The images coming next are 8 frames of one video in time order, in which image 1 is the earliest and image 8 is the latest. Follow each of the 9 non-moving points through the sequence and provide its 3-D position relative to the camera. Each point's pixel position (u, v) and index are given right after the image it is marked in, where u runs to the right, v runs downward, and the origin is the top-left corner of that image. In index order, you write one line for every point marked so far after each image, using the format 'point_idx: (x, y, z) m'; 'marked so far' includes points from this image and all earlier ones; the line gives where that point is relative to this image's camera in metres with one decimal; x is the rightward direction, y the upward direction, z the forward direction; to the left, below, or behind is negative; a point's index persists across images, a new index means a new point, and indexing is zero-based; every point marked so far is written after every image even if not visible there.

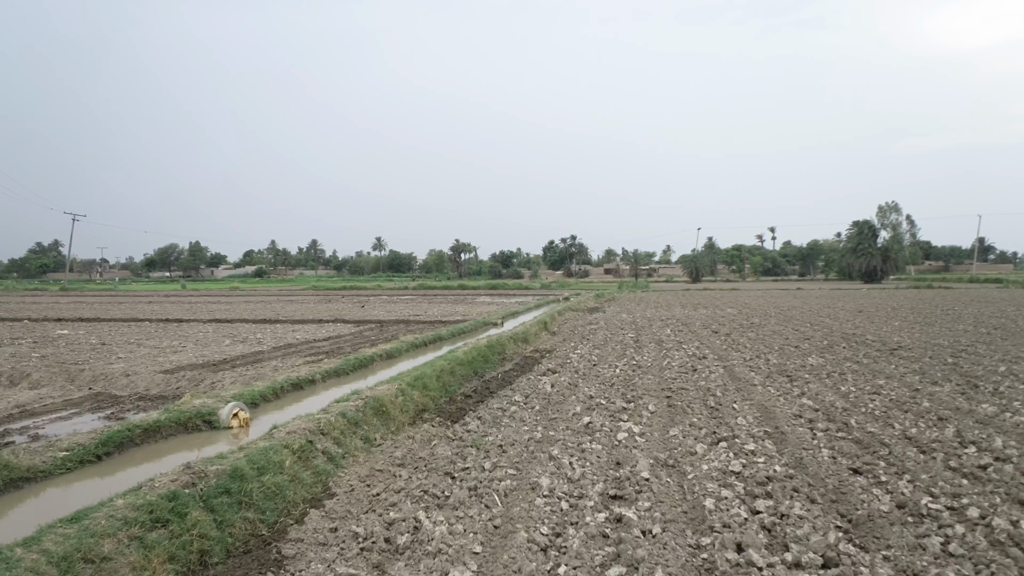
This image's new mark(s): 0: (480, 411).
0: (-0.6, -2.3, +9.0) m
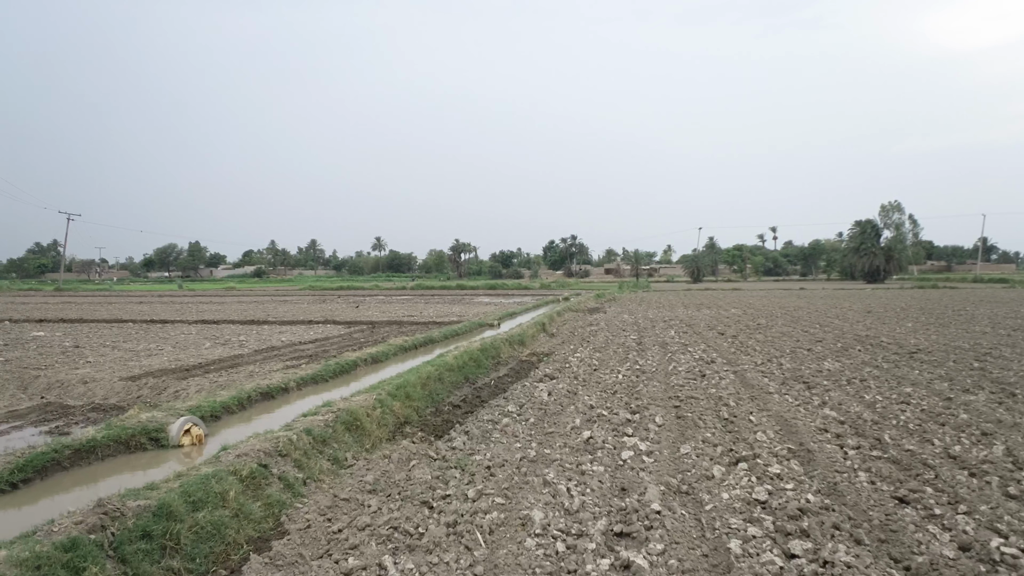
0: (-0.7, -2.3, +8.1) m
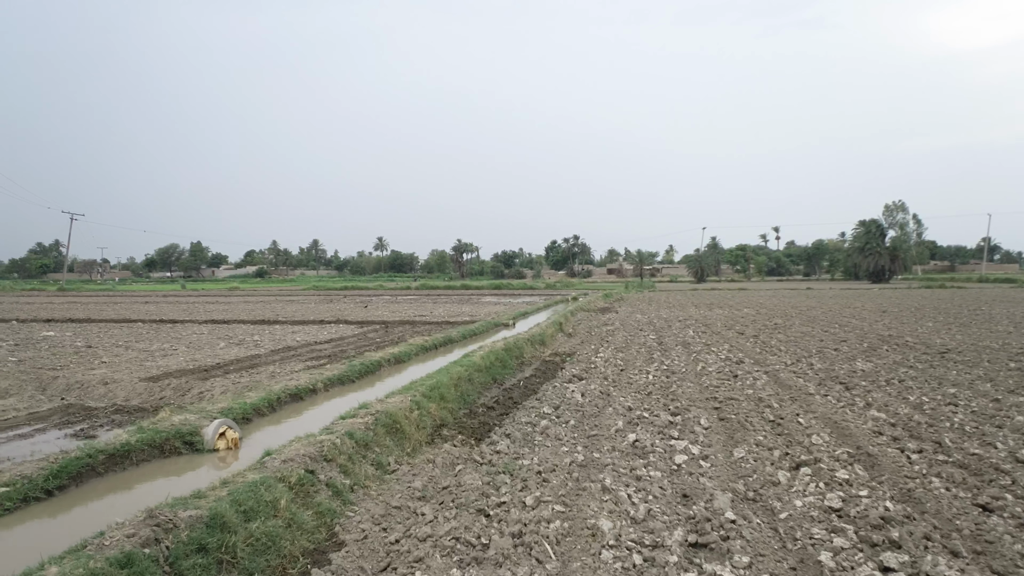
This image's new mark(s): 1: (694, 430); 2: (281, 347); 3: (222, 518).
0: (-0.1, -2.2, +7.8) m
1: (+2.9, -2.2, +7.7) m
2: (-7.4, -1.9, +15.7) m
3: (-2.4, -1.9, +4.1) m
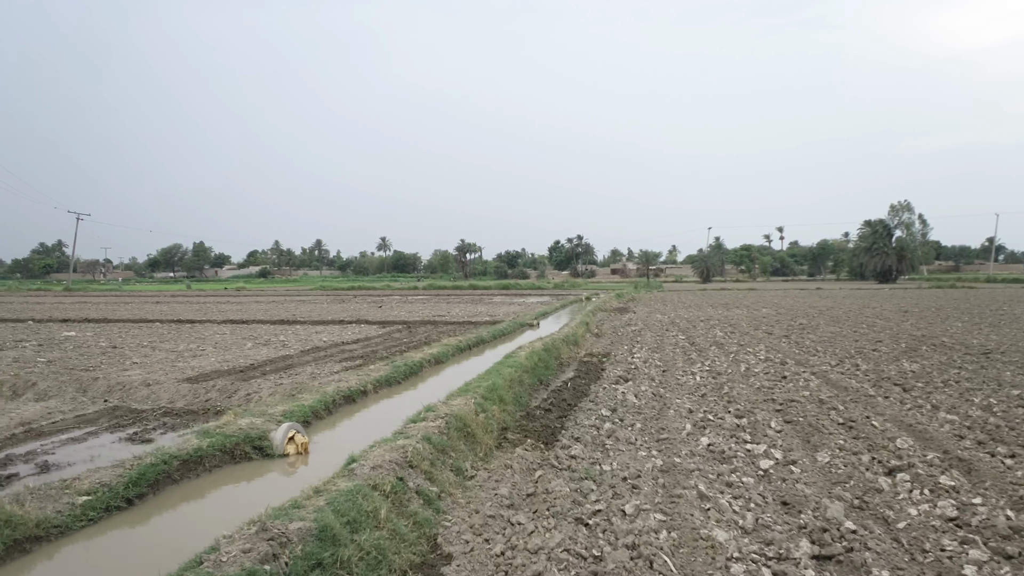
0: (+0.9, -2.2, +7.6) m
1: (+3.9, -2.2, +7.4) m
2: (-6.4, -1.9, +15.4) m
3: (-1.4, -1.9, +3.8) m
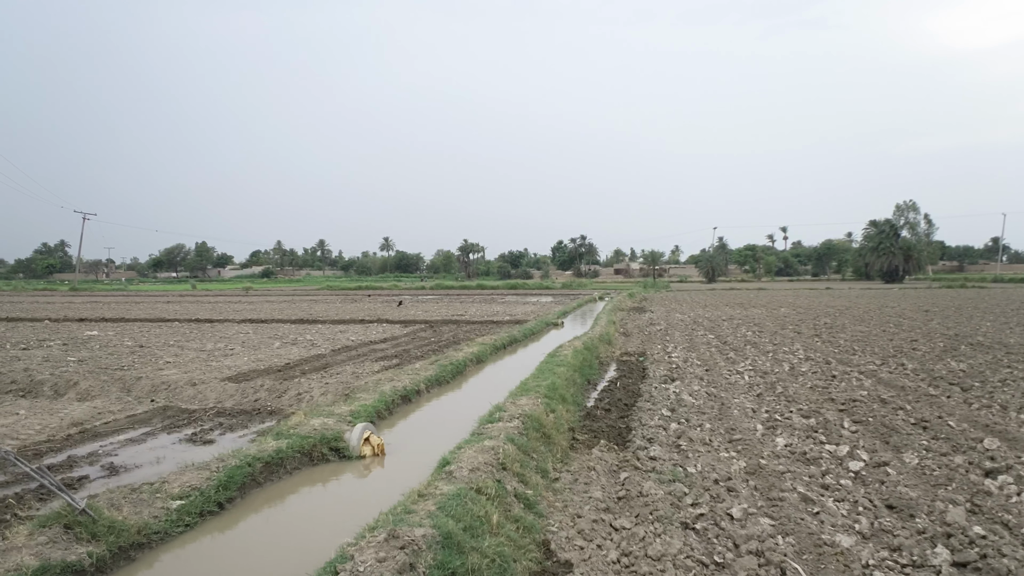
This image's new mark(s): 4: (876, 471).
0: (+1.9, -2.2, +7.4) m
1: (+4.9, -2.2, +7.2) m
2: (-5.4, -1.8, +15.2) m
3: (-0.4, -1.9, +3.6) m
4: (+4.3, -2.2, +5.8) m
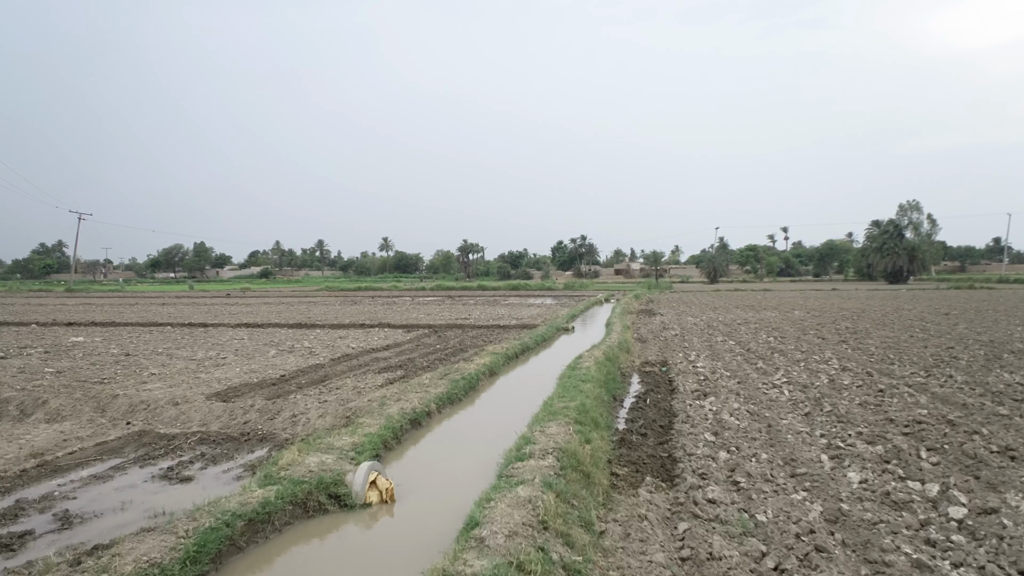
0: (+2.3, -2.3, +6.4) m
1: (+5.2, -2.3, +6.2) m
2: (-5.1, -2.0, +14.2) m
3: (-0.1, -2.0, +2.7) m
4: (+4.7, -2.3, +4.9) m
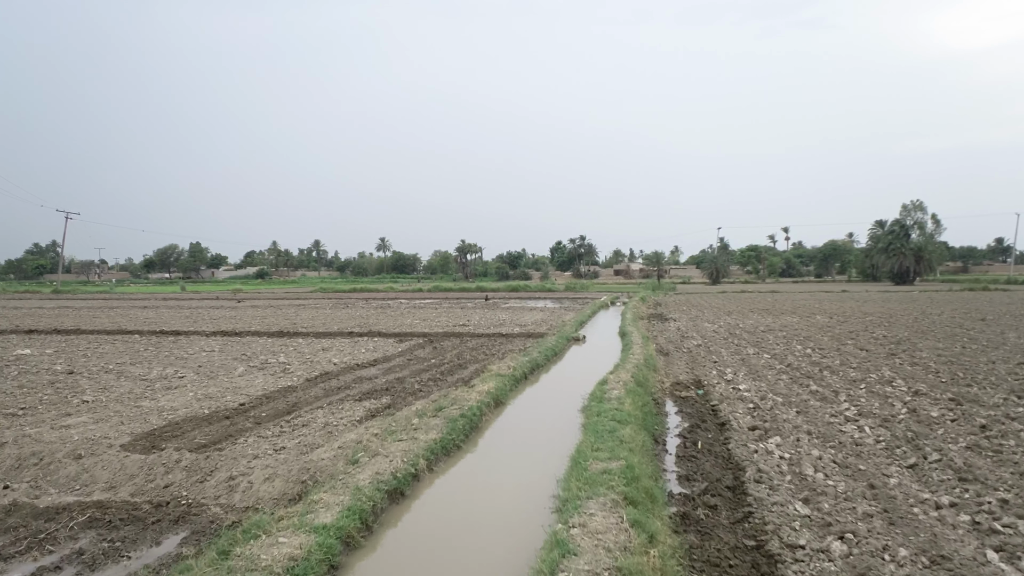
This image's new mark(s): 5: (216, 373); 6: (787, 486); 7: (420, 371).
0: (+2.5, -2.5, +4.4) m
1: (+5.5, -2.5, +4.2) m
2: (-4.9, -2.2, +12.2) m
3: (+0.1, -2.1, +0.6) m
4: (+4.9, -2.5, +2.9) m
5: (-7.7, -2.2, +12.6) m
6: (+3.3, -2.4, +5.9) m
7: (-2.4, -2.1, +12.6) m
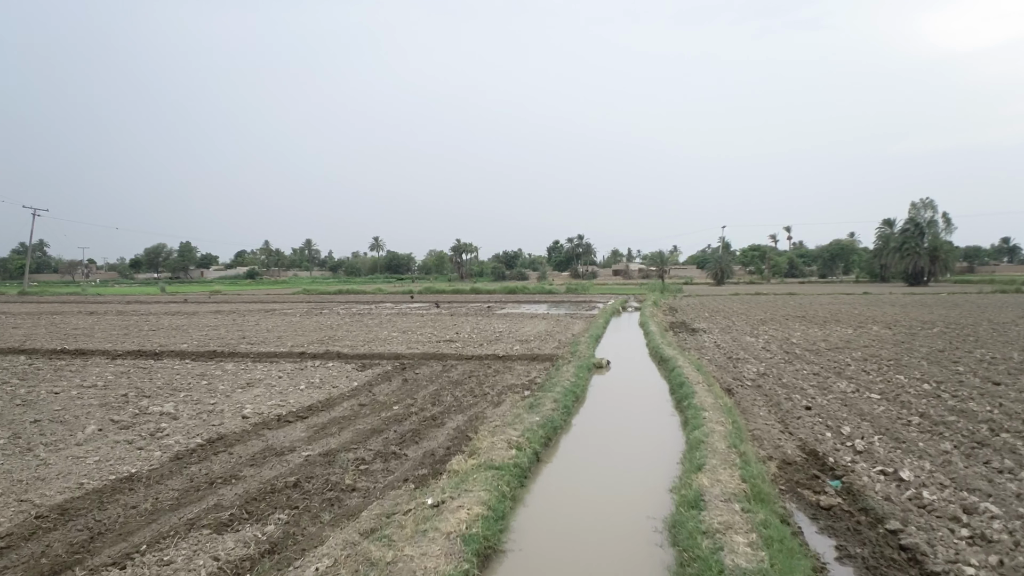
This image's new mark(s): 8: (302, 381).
0: (+2.6, -2.7, -0.2) m
1: (+5.5, -2.7, -0.3) m
2: (-4.9, -2.4, +7.6) m
3: (+0.2, -2.4, -3.9) m
4: (+5.0, -2.8, -1.7) m
5: (-7.7, -2.4, +7.9) m
6: (+3.4, -2.7, +1.4) m
7: (-2.4, -2.3, +8.0) m
8: (-5.2, -2.2, +12.3) m
